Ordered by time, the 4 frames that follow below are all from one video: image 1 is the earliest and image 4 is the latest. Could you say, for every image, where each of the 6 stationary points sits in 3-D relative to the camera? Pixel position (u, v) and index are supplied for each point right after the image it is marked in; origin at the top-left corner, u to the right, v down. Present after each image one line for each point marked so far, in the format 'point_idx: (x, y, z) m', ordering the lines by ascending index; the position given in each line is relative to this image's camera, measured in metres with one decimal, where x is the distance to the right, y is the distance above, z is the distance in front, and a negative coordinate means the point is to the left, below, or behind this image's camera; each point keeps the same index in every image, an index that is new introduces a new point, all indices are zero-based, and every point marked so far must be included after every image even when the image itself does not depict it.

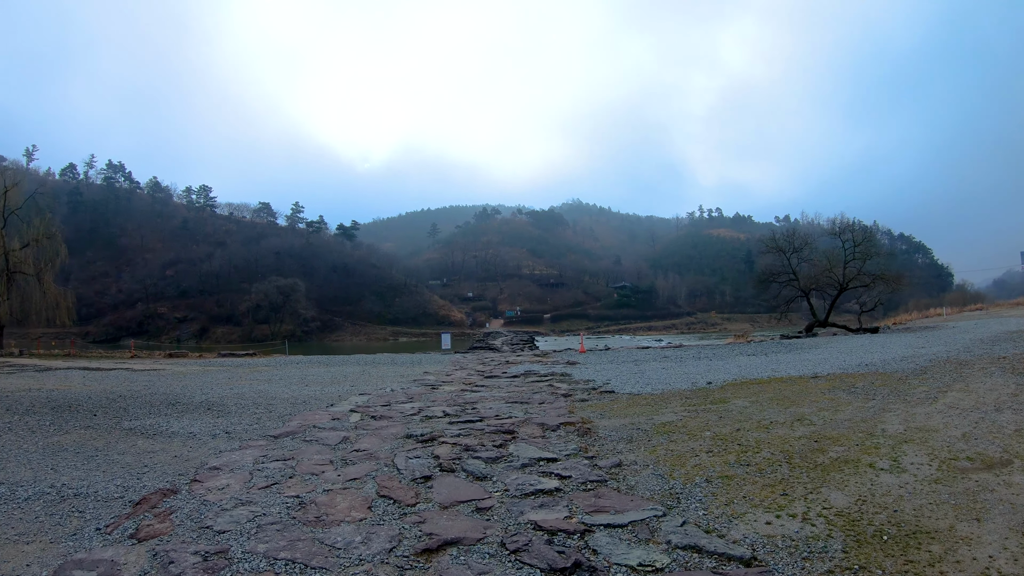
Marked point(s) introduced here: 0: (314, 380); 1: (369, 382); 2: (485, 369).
0: (-5.0, -2.4, +12.8) m
1: (-3.3, -2.2, +11.3) m
2: (-0.6, -2.1, +12.8) m
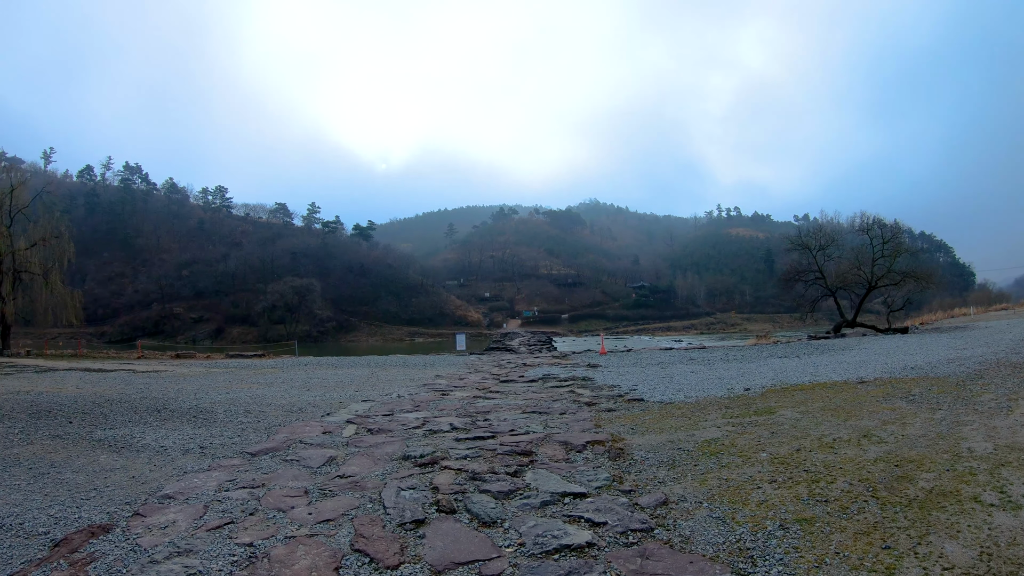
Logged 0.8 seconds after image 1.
0: (-4.7, -2.3, +11.9) m
1: (-3.0, -2.1, +10.5) m
2: (-0.3, -2.1, +11.9) m
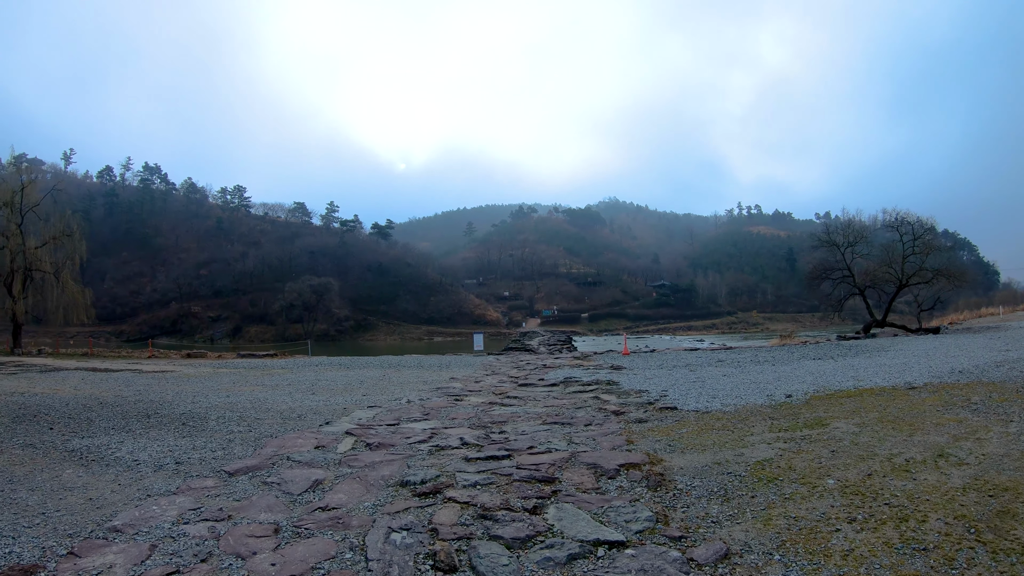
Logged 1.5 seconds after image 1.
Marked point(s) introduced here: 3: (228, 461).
0: (-4.4, -2.3, +11.3) m
1: (-2.7, -2.0, +9.8) m
2: (0.0, -2.0, +11.1) m
3: (-3.0, -1.8, +5.2) m
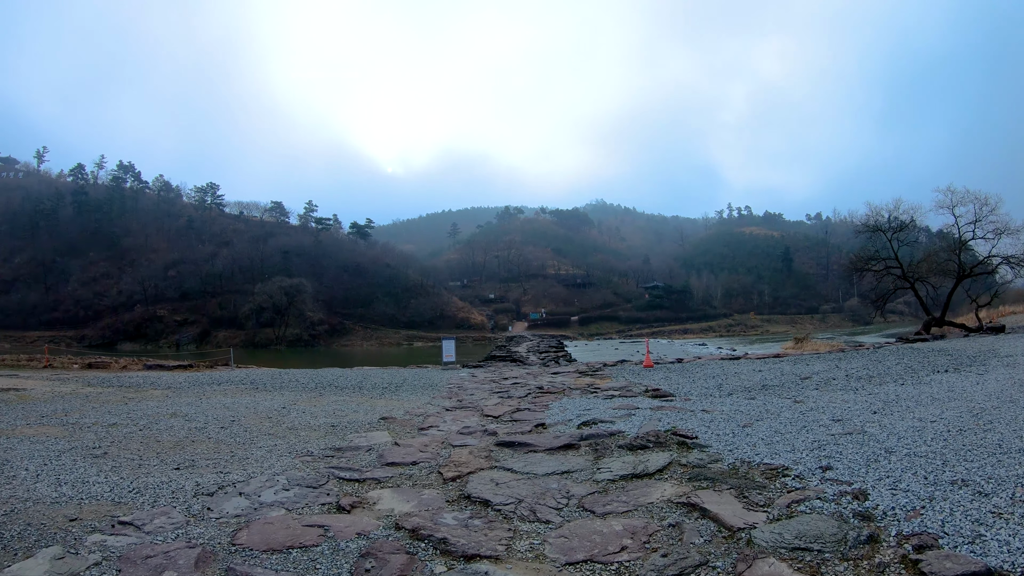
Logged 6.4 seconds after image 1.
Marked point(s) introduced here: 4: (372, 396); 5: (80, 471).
0: (-4.7, -1.9, +6.4) m
1: (-3.0, -1.6, +4.9) m
2: (-0.2, -1.6, +6.3) m
3: (-3.1, -1.4, +0.3) m
4: (-2.5, -1.9, +8.7) m
5: (-4.3, -1.8, +4.9) m
